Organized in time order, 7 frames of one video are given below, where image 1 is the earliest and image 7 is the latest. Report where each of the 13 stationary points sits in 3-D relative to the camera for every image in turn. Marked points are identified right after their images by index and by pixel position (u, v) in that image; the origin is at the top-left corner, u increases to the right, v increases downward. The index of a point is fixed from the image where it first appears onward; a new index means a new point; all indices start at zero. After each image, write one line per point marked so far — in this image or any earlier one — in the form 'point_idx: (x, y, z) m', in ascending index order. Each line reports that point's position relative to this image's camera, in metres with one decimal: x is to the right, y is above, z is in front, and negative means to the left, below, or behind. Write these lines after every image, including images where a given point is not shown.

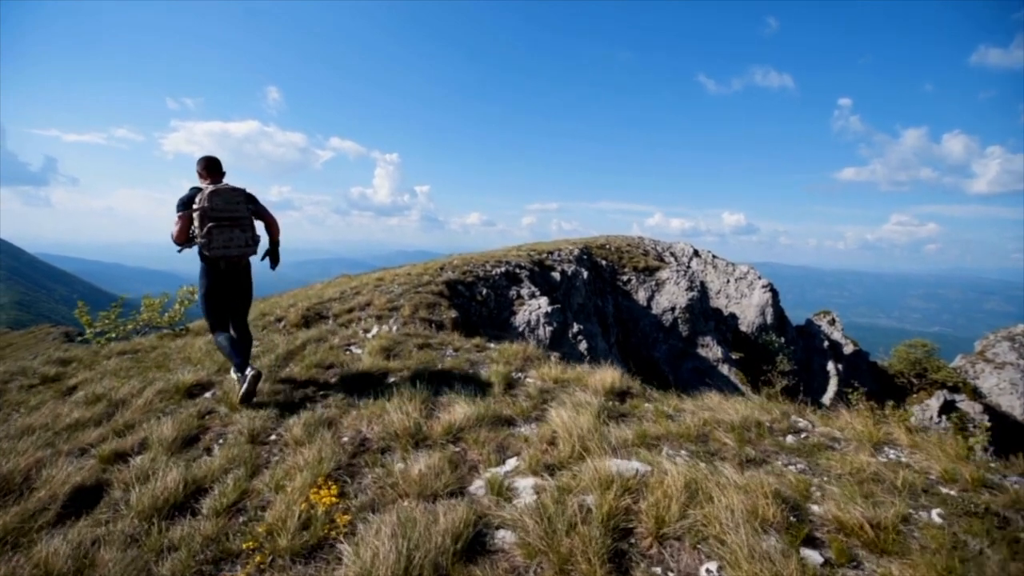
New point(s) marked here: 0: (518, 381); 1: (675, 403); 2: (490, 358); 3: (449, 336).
0: (+0.2, -1.9, +9.4) m
1: (+3.0, -2.2, +8.7) m
2: (-0.5, -1.7, +10.9) m
3: (-1.6, -1.3, +12.5) m
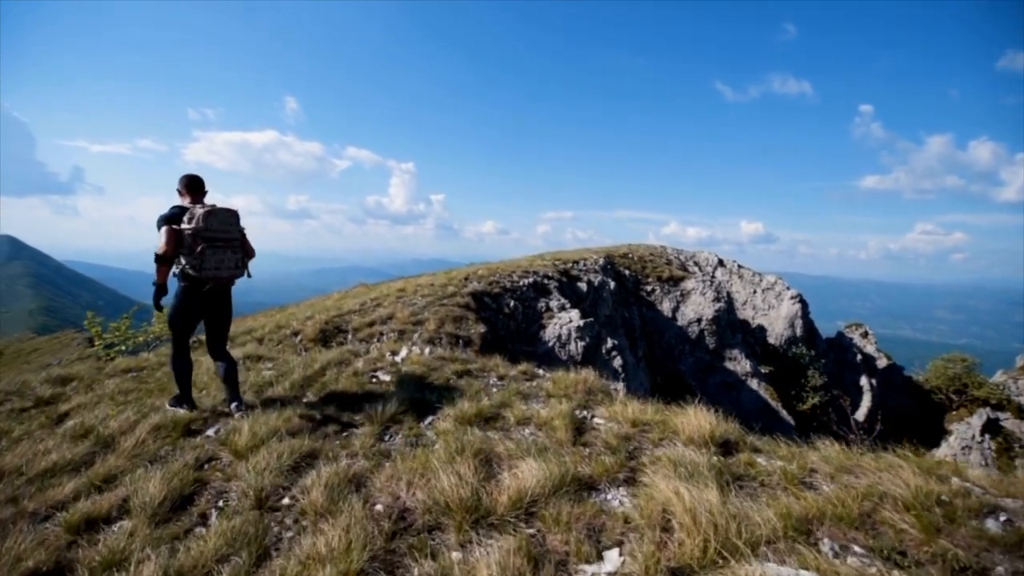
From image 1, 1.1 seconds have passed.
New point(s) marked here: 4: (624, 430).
0: (+1.3, -2.3, +7.6) m
1: (+4.1, -2.5, +6.8) m
2: (+0.6, -2.1, +9.2) m
3: (-0.4, -1.7, +10.8) m
4: (+1.7, -2.2, +7.3) m
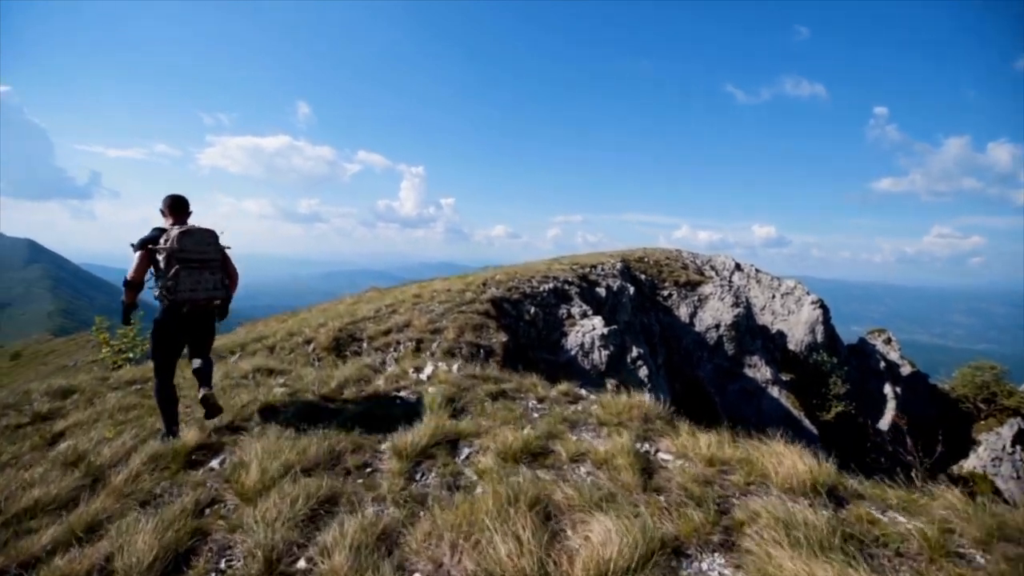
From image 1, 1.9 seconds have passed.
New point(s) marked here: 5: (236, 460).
0: (+2.0, -2.4, +6.4) m
1: (+4.8, -2.7, +5.6) m
2: (+1.4, -2.2, +8.0) m
3: (+0.4, -1.9, +9.6) m
4: (+2.5, -2.4, +6.1) m
5: (-4.2, -2.6, +7.1) m
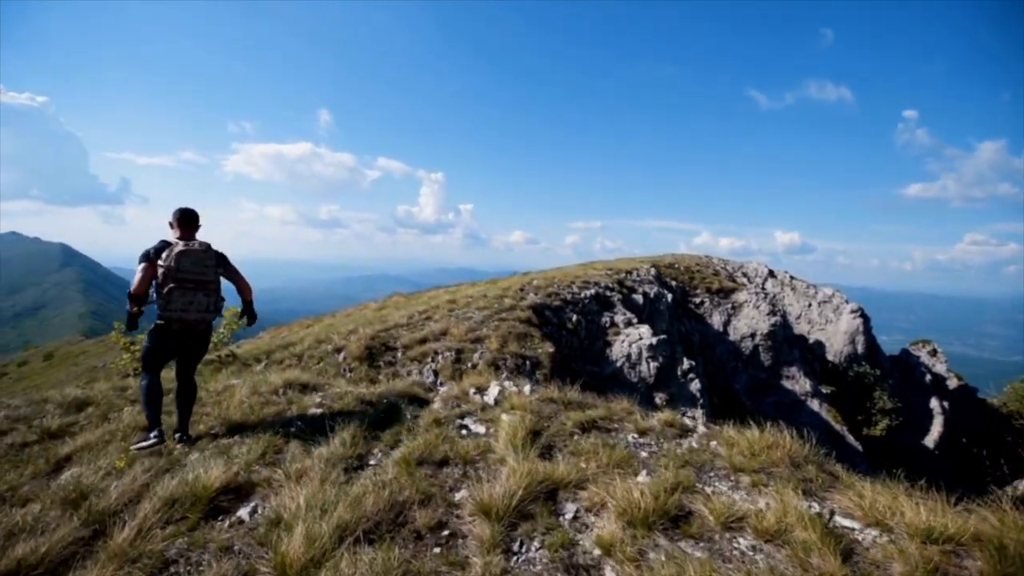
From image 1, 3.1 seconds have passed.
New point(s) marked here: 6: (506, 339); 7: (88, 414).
0: (+3.3, -2.5, +4.6) m
1: (+6.1, -2.7, +3.6) m
2: (+2.8, -2.3, +6.2) m
3: (+1.8, -2.0, +7.9) m
4: (+3.8, -2.5, +4.3) m
5: (-2.8, -2.6, +5.5) m
6: (-0.2, -2.0, +18.1) m
7: (-10.7, -3.2, +11.7) m
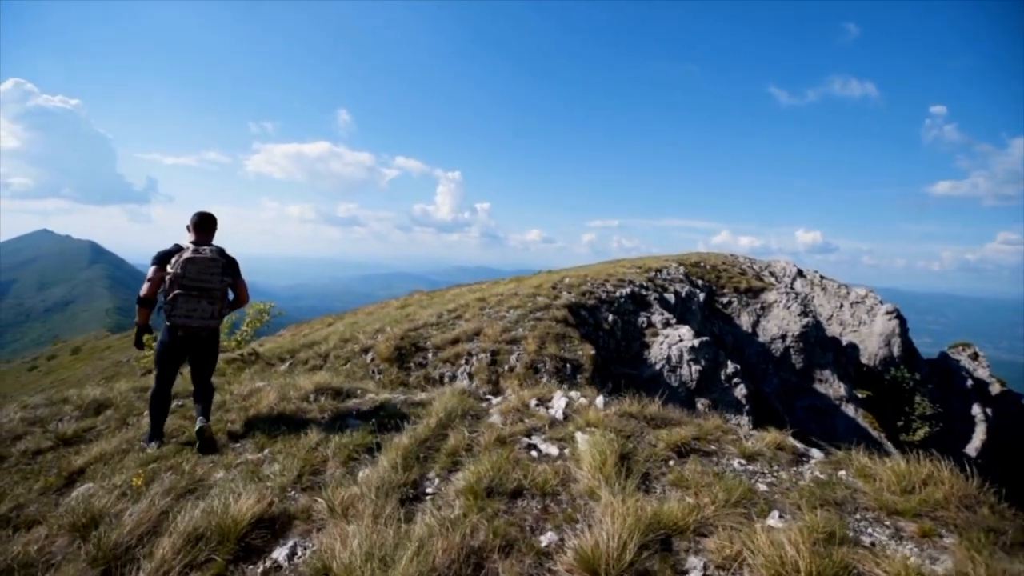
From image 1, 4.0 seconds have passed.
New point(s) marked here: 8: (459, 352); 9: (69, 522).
0: (+4.3, -2.4, +3.4) m
1: (+7.0, -2.7, +2.3) m
2: (+3.8, -2.3, +4.9) m
3: (+2.9, -1.9, +6.7) m
4: (+4.7, -2.4, +3.0) m
5: (-1.8, -2.5, +4.4) m
6: (+1.1, -1.9, +16.9) m
7: (-9.5, -3.1, +10.9) m
8: (-1.8, -2.3, +16.4) m
9: (-5.6, -3.0, +5.9) m
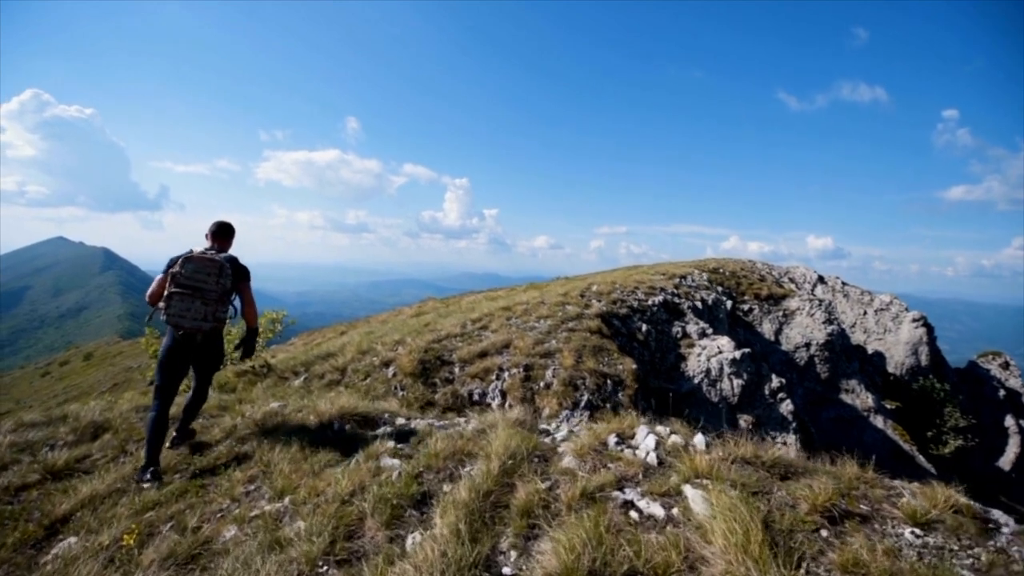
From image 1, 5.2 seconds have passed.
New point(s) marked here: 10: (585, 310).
0: (+5.2, -2.5, +1.9) m
1: (+7.9, -2.8, +0.8) m
2: (+4.7, -2.4, +3.5) m
3: (+3.8, -2.1, +5.2) m
4: (+5.6, -2.5, +1.5) m
5: (-0.9, -2.7, +3.0) m
6: (+2.2, -2.1, +15.5) m
7: (-8.5, -3.3, +9.7) m
8: (-0.7, -2.5, +15.0) m
9: (-4.7, -3.2, +4.6) m
10: (+3.1, -0.9, +19.7) m
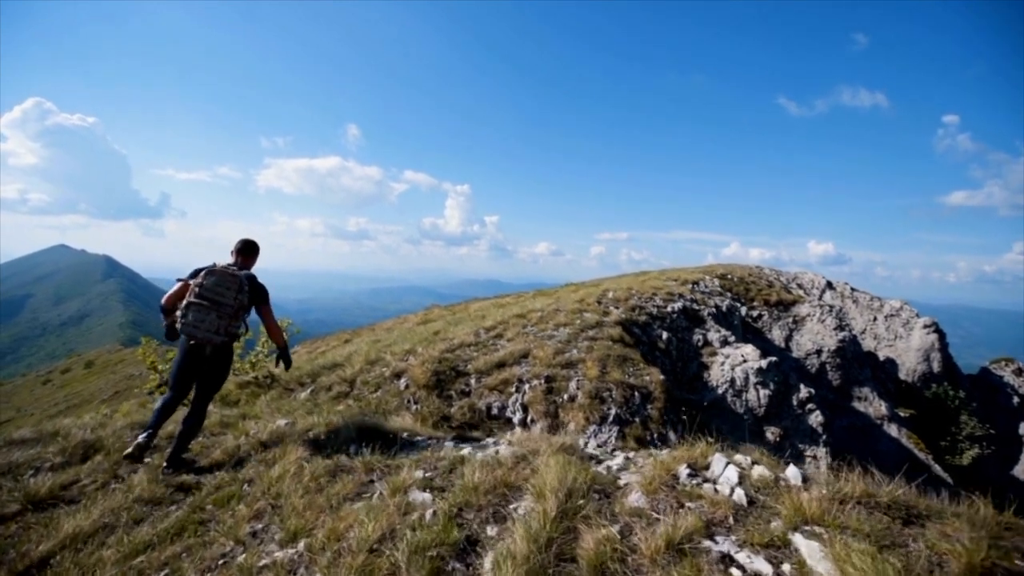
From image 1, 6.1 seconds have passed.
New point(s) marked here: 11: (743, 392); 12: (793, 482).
0: (+5.8, -2.5, +1.0) m
1: (+8.5, -2.7, -0.1) m
2: (+5.3, -2.4, +2.6) m
3: (+4.4, -2.1, +4.3) m
4: (+6.2, -2.5, +0.6) m
5: (-0.3, -2.7, +2.1) m
6: (+2.9, -2.3, +14.6) m
7: (-7.9, -3.4, +8.8) m
8: (-0.1, -2.7, +14.1) m
9: (-4.1, -3.2, +3.7) m
10: (+3.7, -1.2, +18.8) m
11: (+9.3, -4.1, +18.6) m
12: (+2.8, -2.0, +4.8) m
